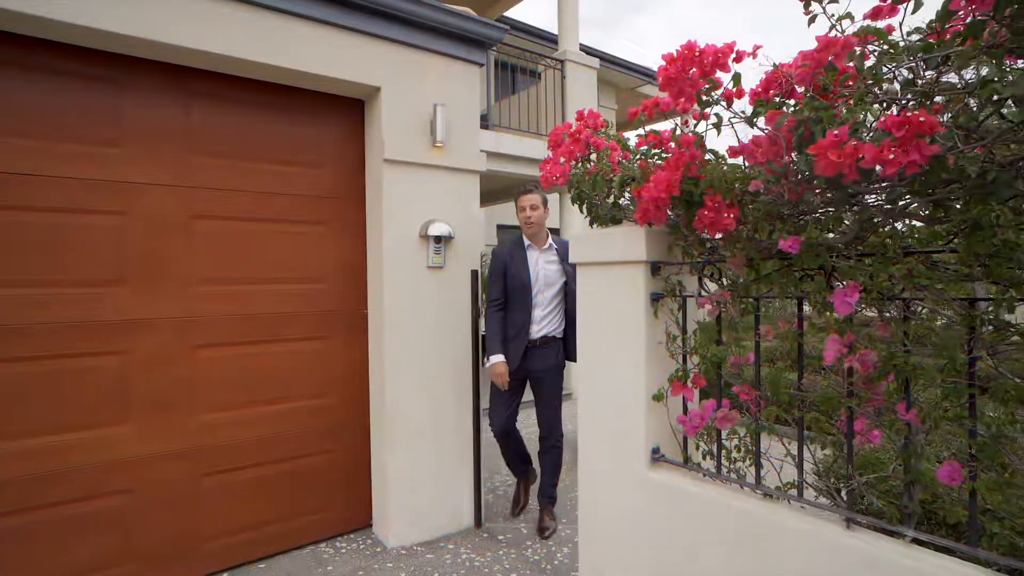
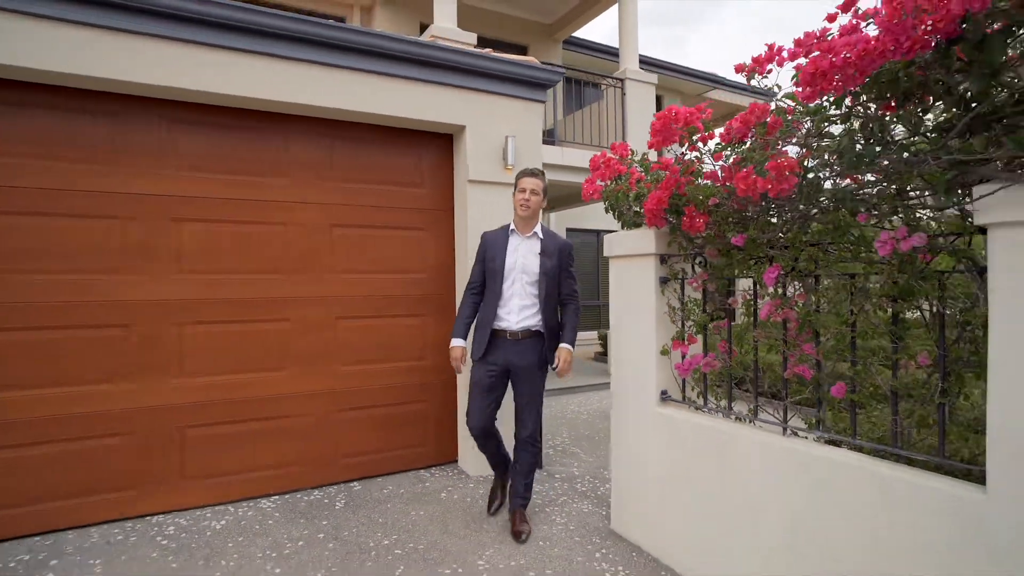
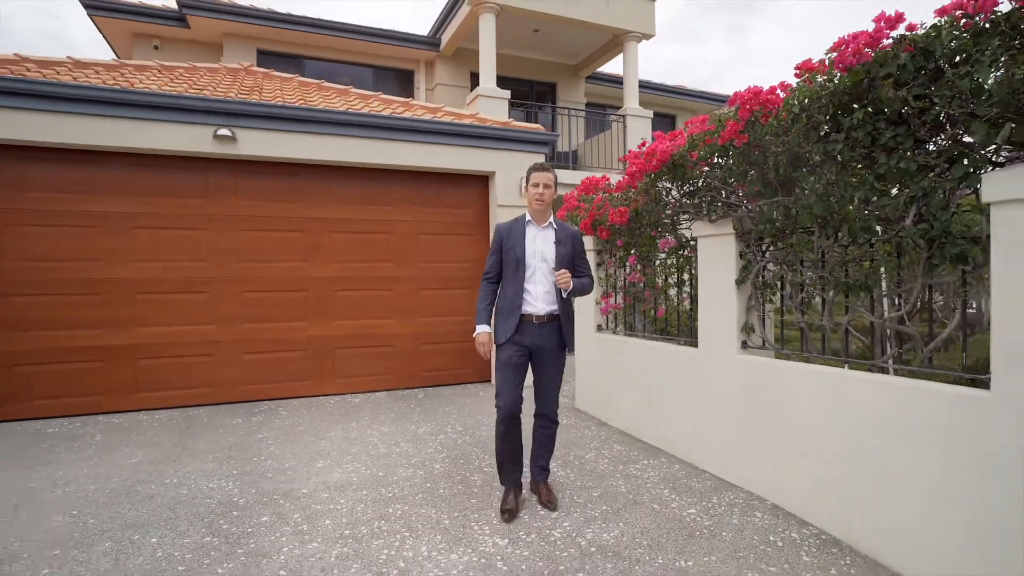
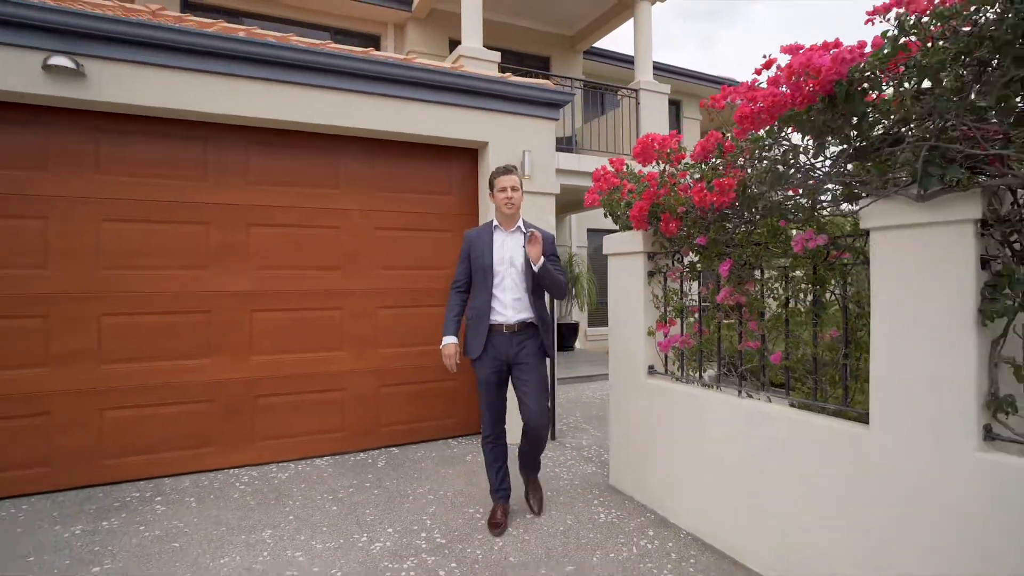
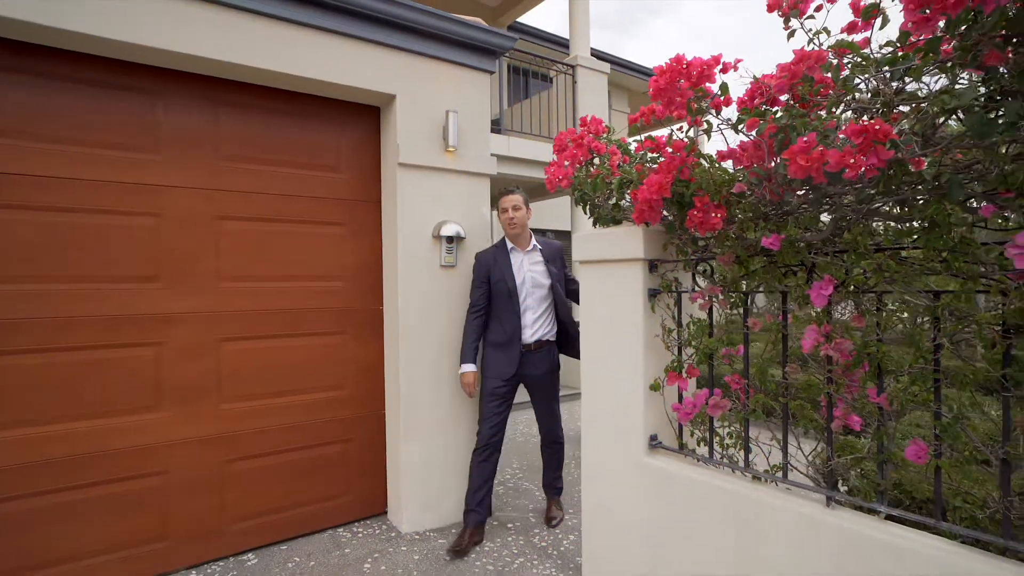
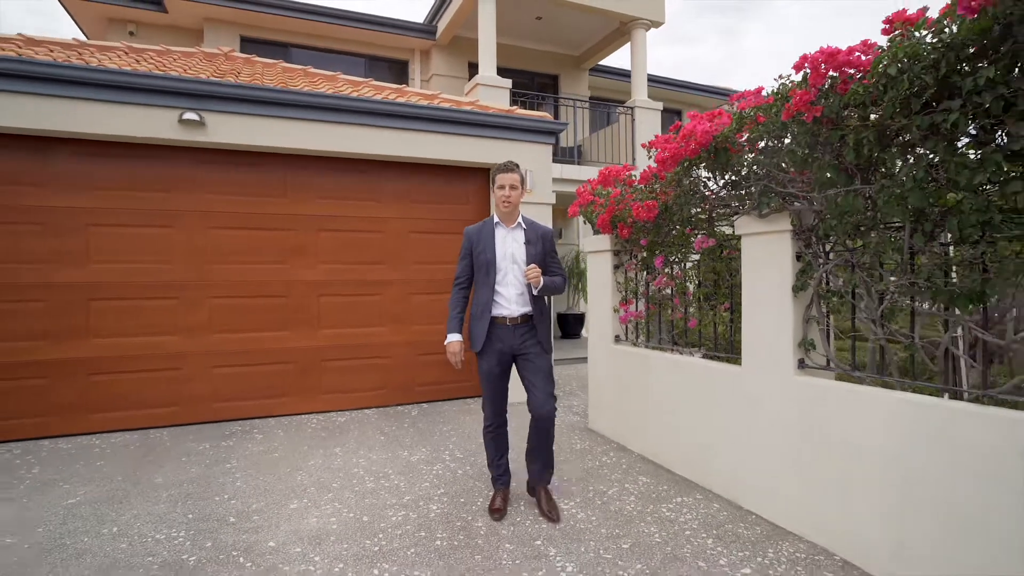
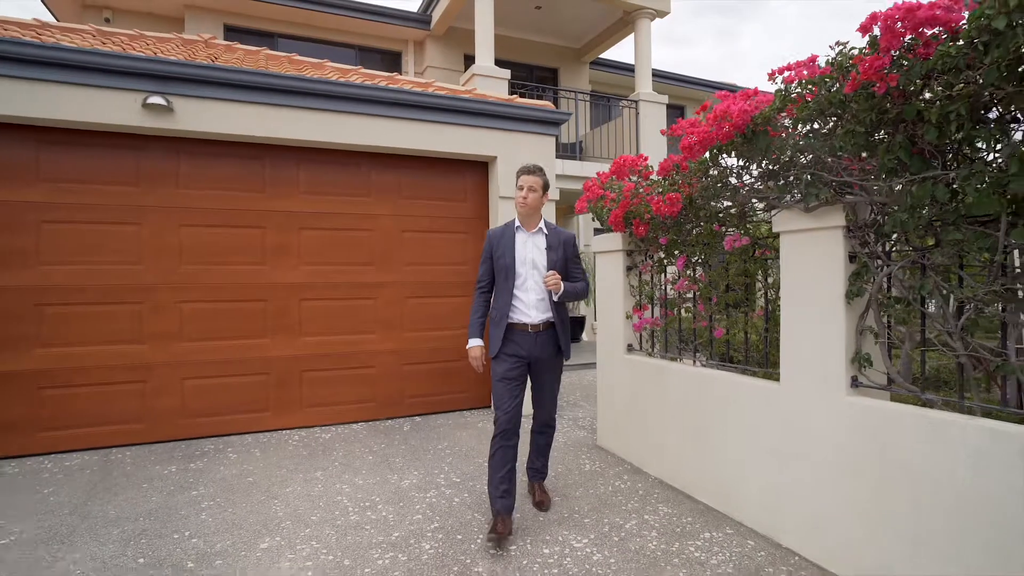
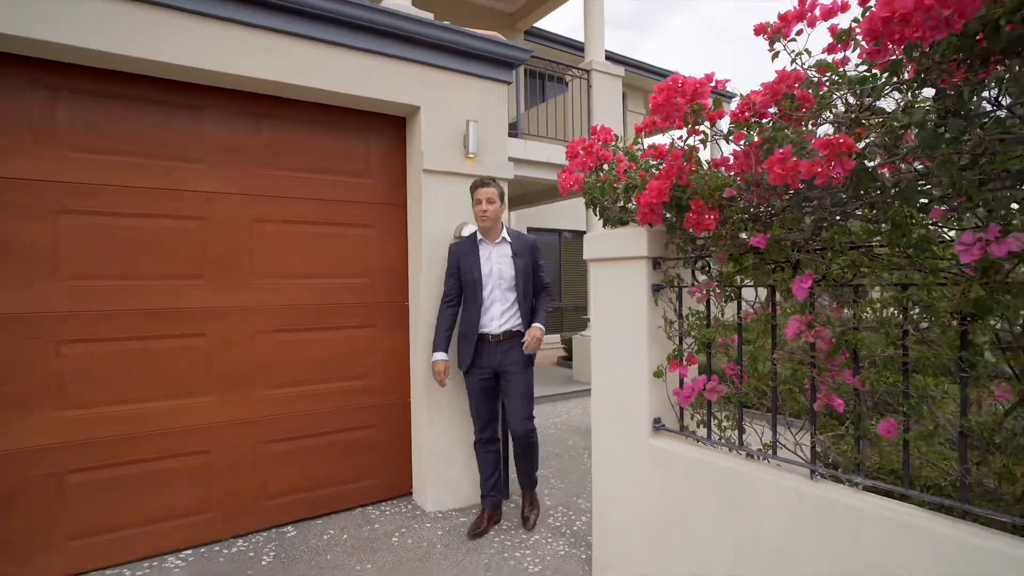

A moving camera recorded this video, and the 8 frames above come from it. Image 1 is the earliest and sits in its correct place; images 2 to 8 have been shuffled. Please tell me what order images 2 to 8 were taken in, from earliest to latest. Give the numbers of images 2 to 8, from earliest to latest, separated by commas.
5, 8, 2, 4, 7, 6, 3
